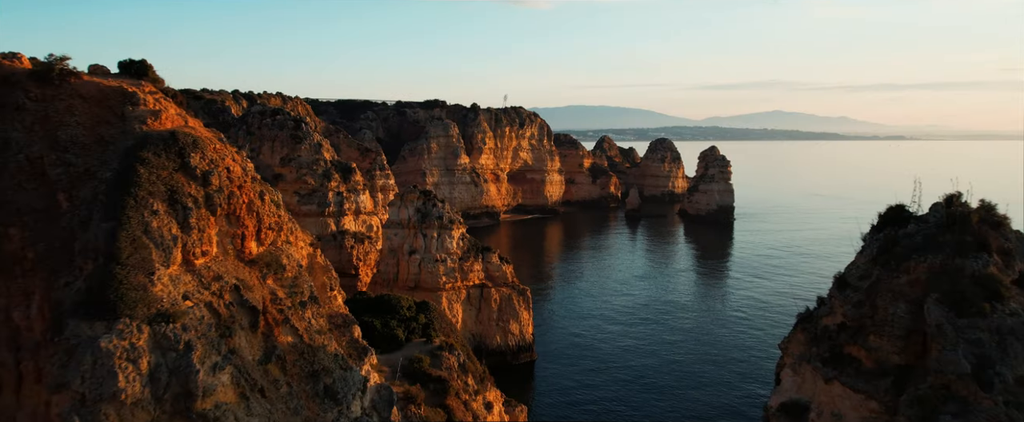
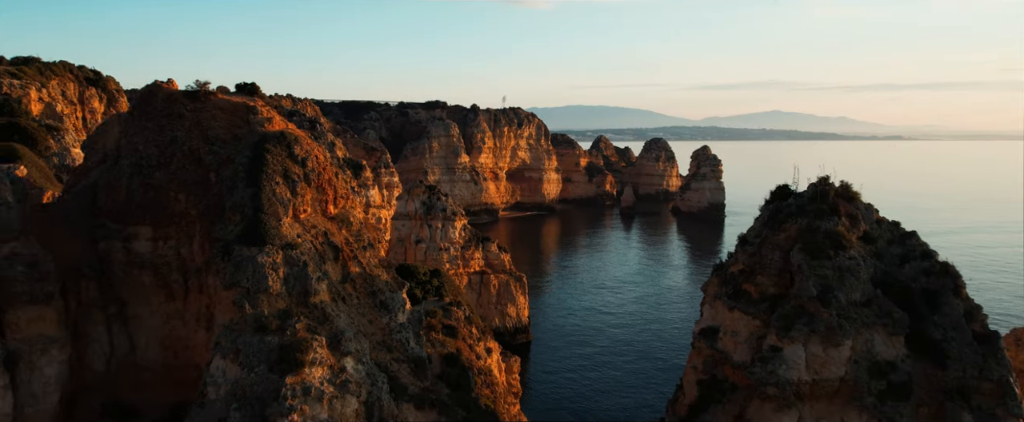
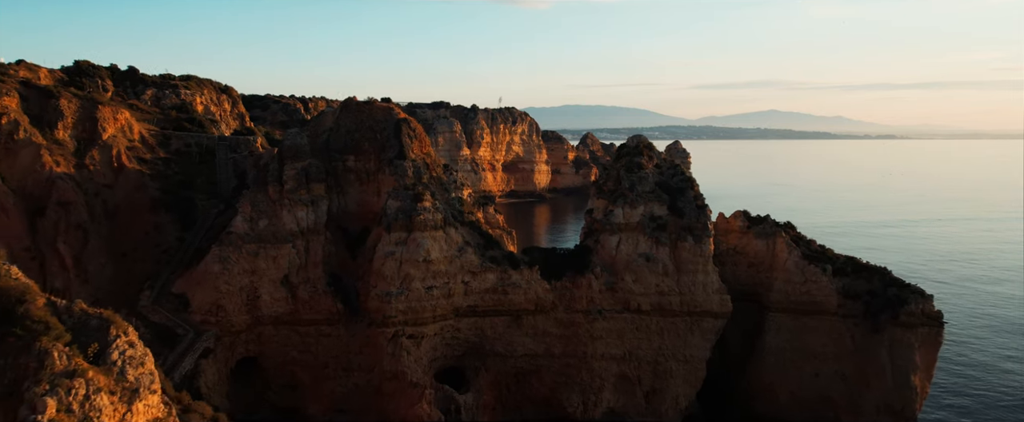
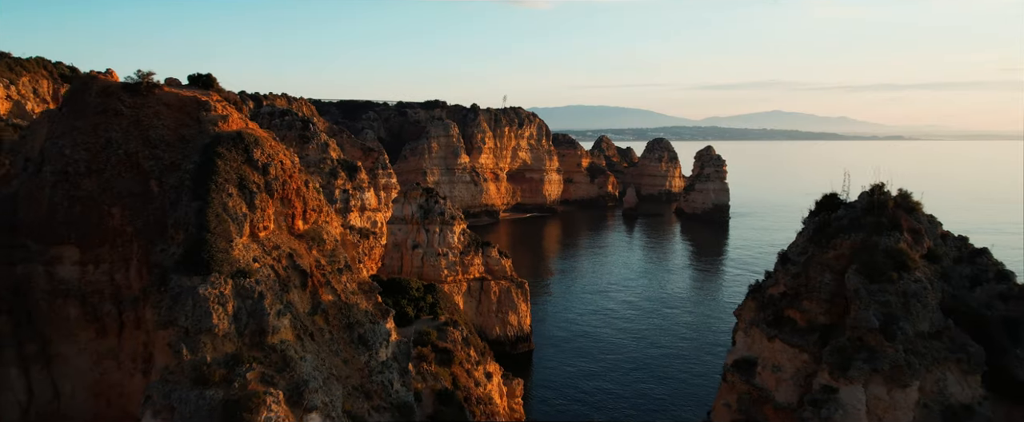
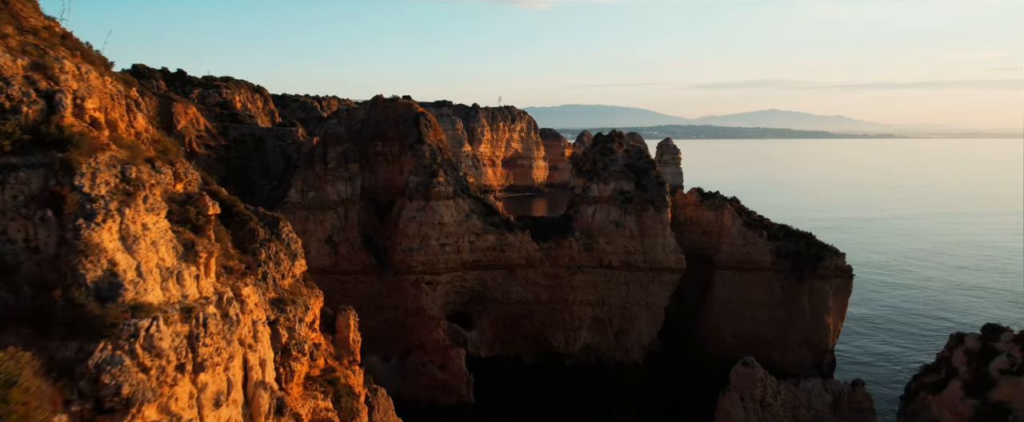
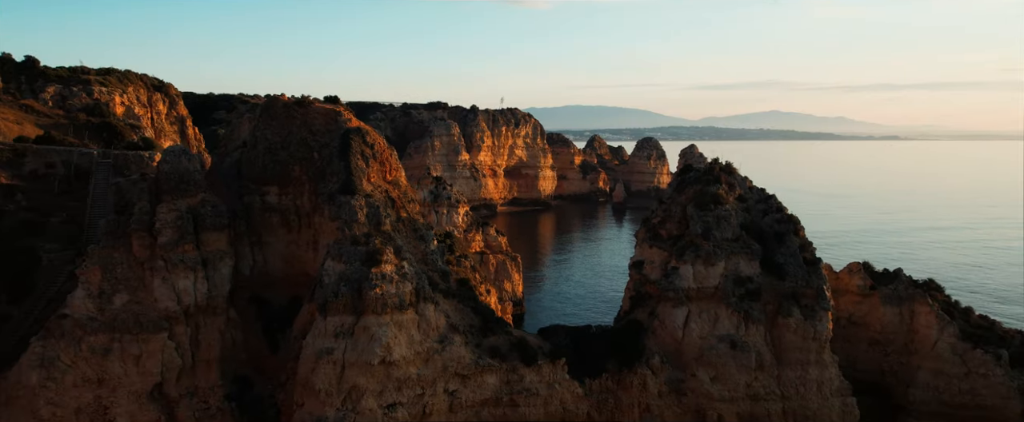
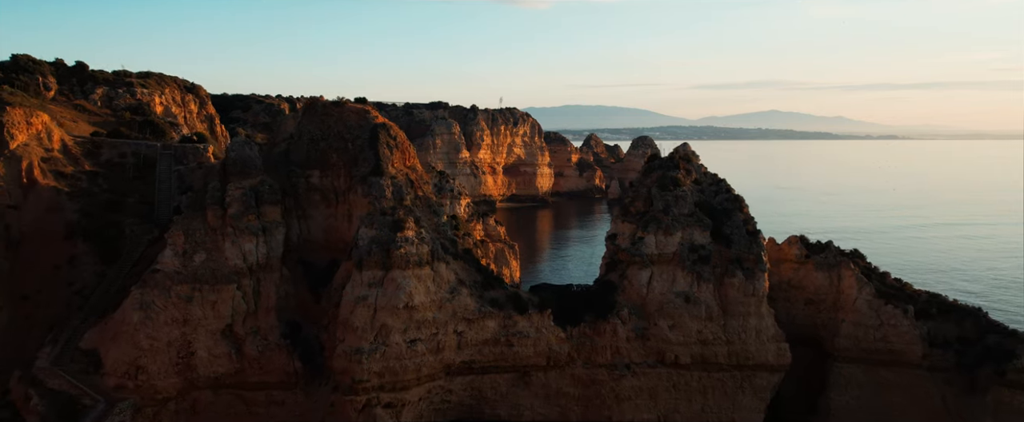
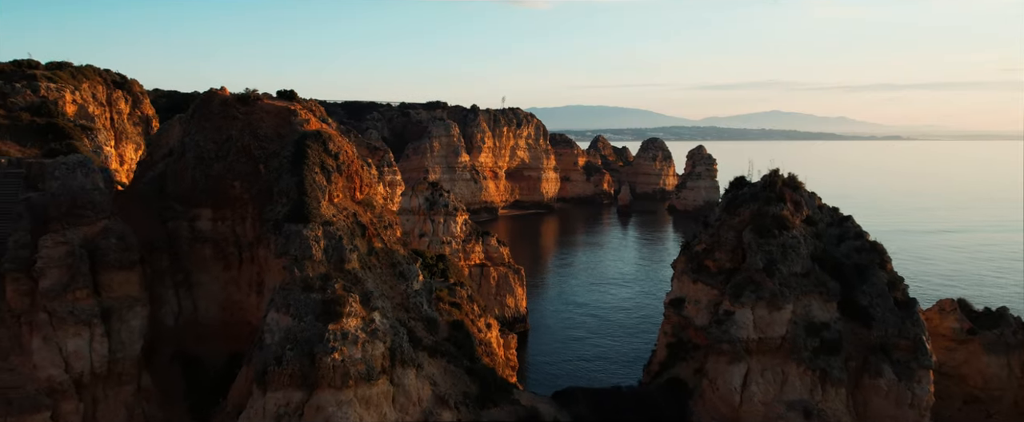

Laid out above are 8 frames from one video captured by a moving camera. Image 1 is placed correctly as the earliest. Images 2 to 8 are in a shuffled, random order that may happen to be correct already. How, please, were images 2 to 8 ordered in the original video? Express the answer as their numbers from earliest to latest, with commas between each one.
4, 2, 8, 6, 7, 3, 5
